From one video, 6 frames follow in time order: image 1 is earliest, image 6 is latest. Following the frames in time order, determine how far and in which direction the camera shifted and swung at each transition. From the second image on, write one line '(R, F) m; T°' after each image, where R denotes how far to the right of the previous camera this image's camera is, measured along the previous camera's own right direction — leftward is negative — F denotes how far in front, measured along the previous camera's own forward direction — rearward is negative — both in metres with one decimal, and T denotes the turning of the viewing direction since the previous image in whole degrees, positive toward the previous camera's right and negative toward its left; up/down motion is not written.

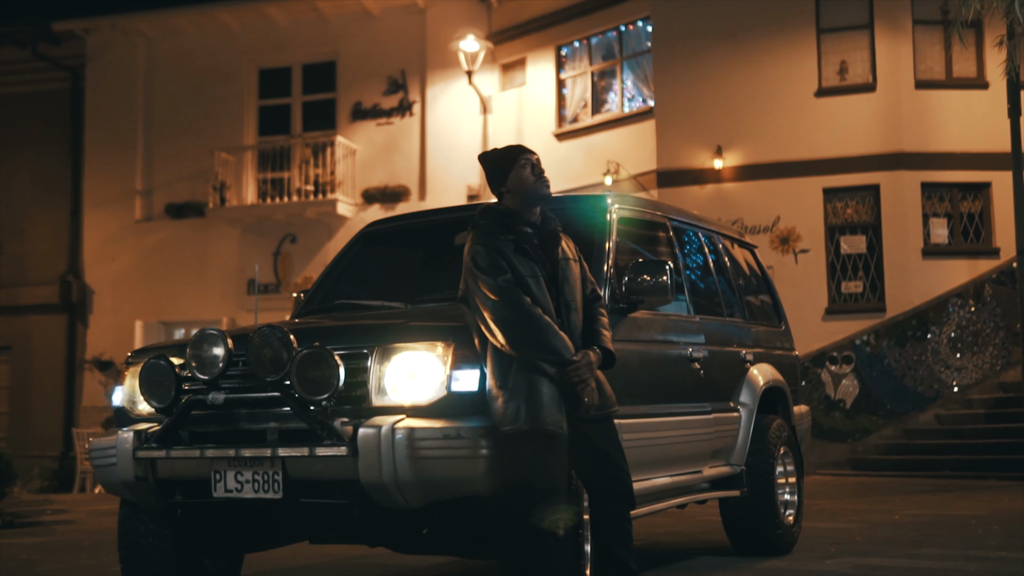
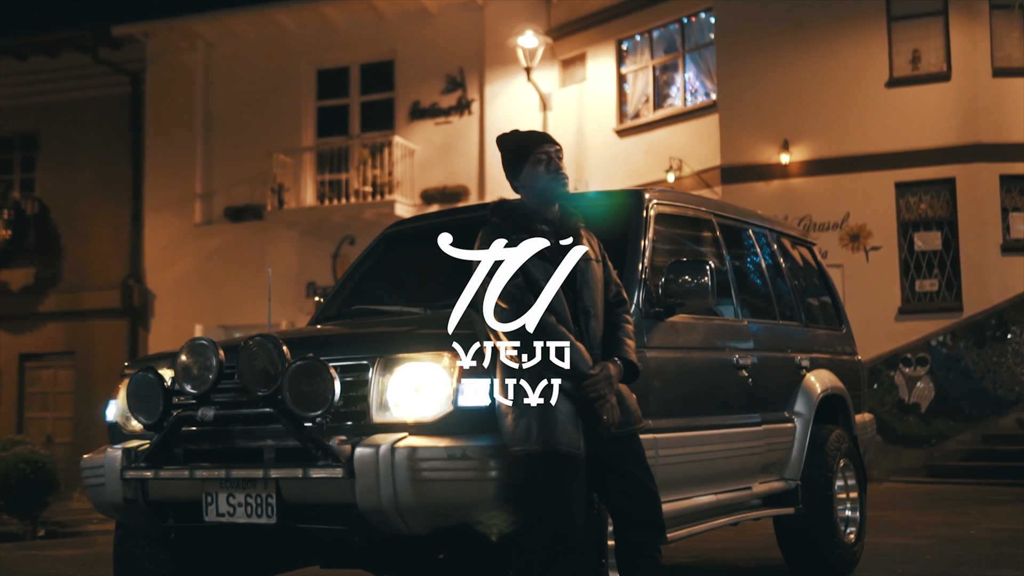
(+0.2, +0.4) m; -3°
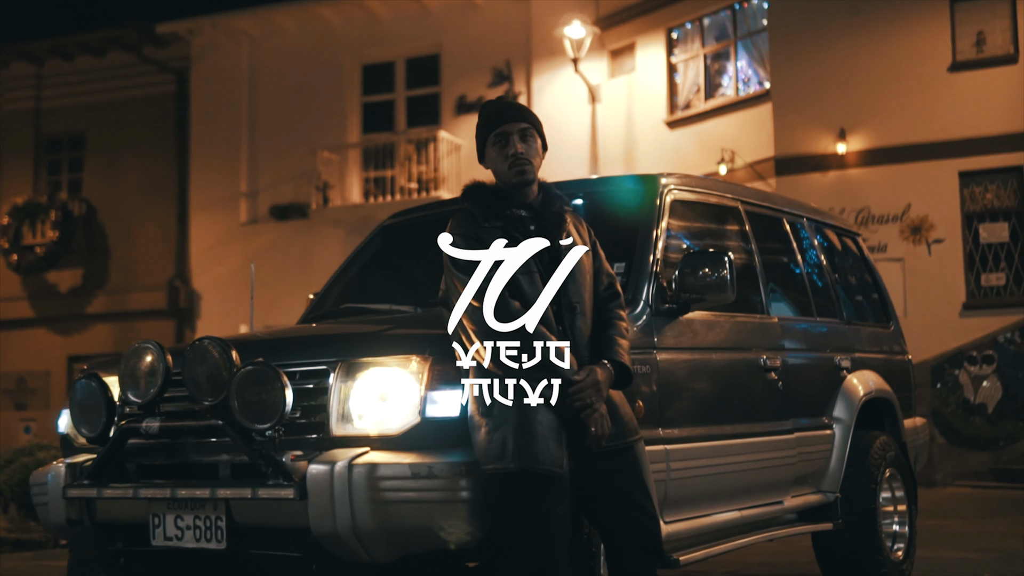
(+0.2, +0.5) m; -3°
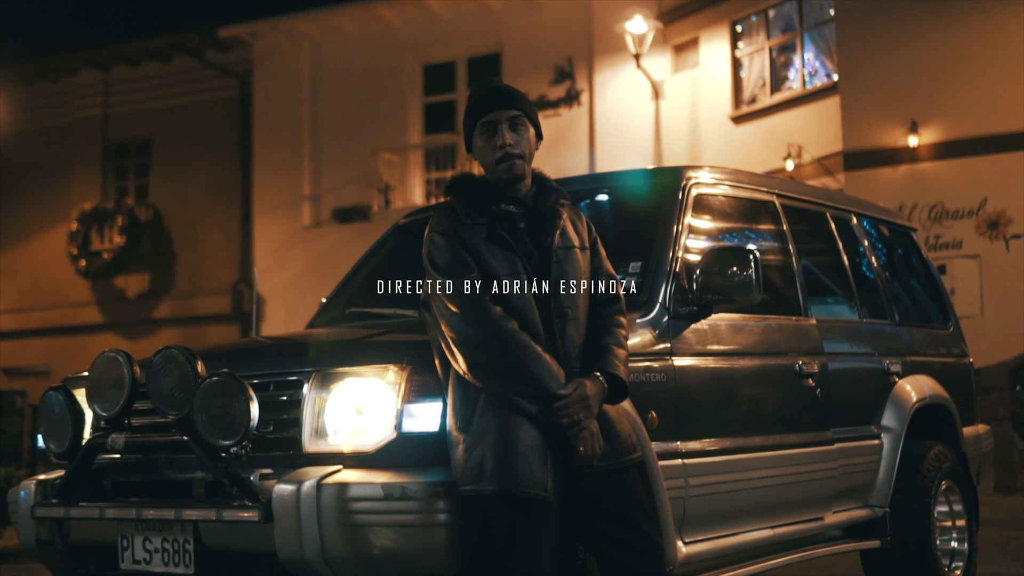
(+0.2, +0.3) m; -4°
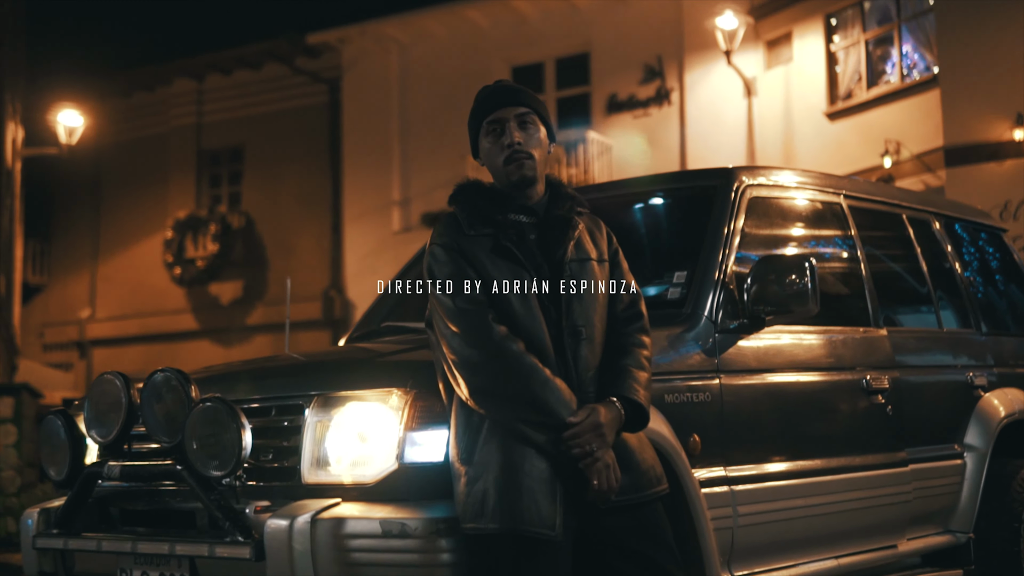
(+0.2, +0.3) m; -5°
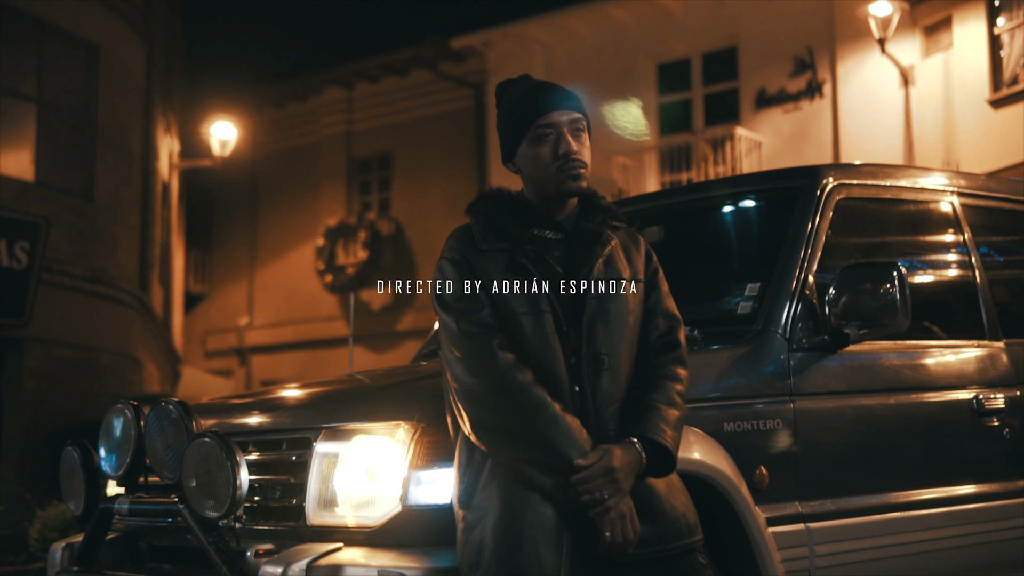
(+0.3, +0.3) m; -7°
